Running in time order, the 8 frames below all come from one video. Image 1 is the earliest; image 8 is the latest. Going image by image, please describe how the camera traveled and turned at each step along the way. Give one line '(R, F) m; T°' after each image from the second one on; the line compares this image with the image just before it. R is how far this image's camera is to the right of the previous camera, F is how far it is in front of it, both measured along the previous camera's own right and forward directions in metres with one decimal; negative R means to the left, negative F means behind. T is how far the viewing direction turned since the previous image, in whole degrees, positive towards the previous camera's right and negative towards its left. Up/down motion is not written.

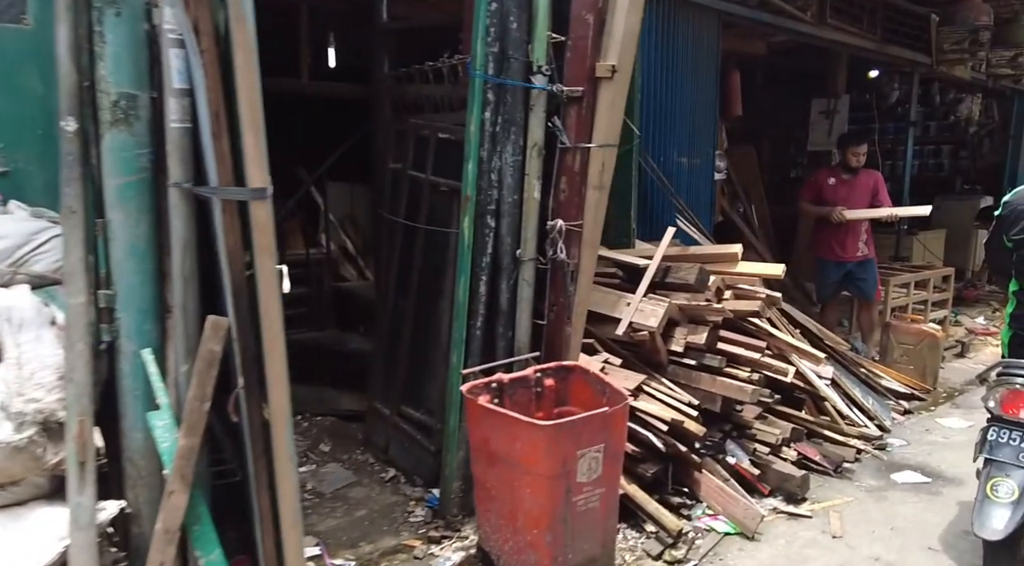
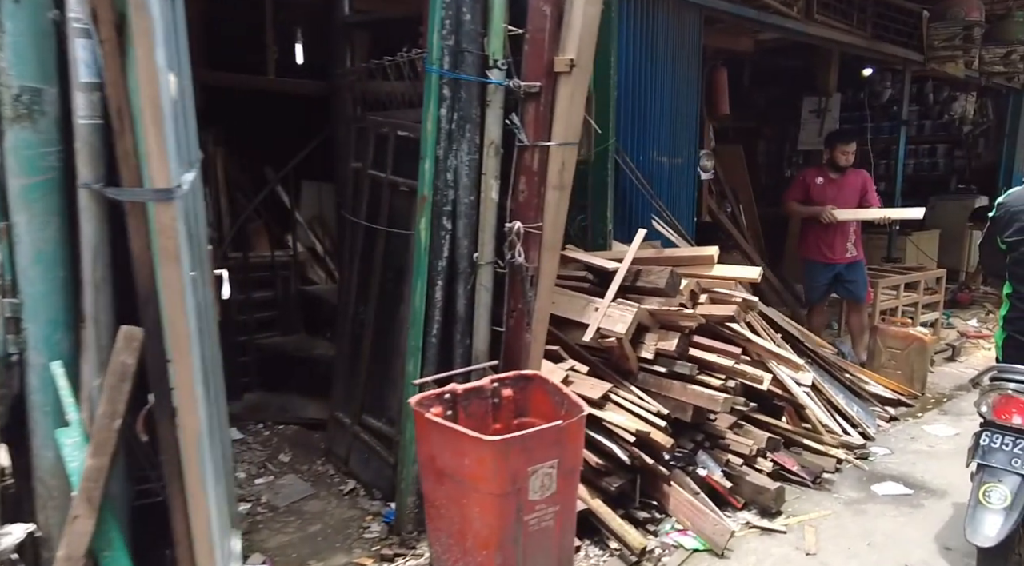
(+0.2, +0.1) m; 0°
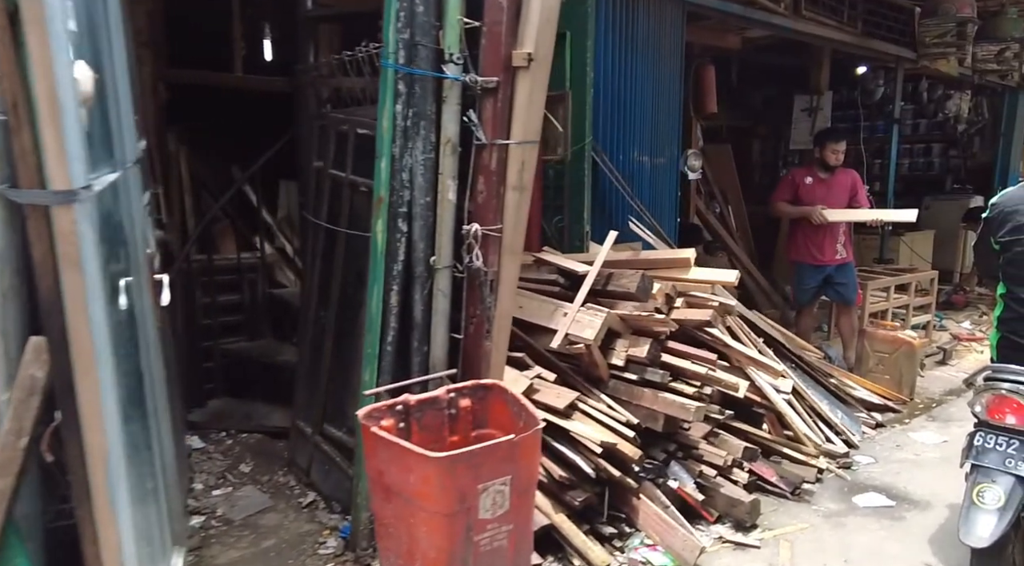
(+0.2, +0.1) m; 0°
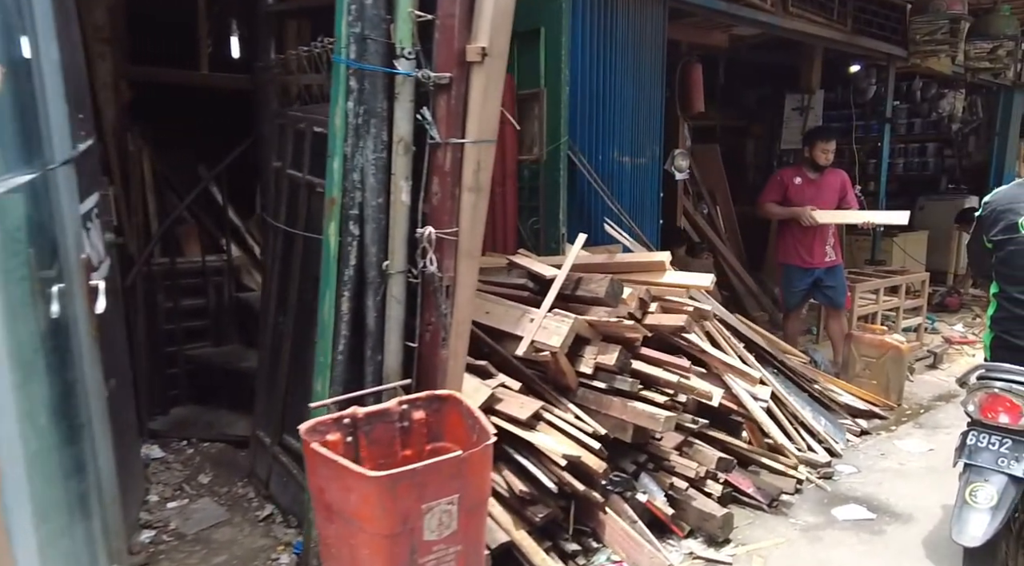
(+0.2, +0.1) m; 0°
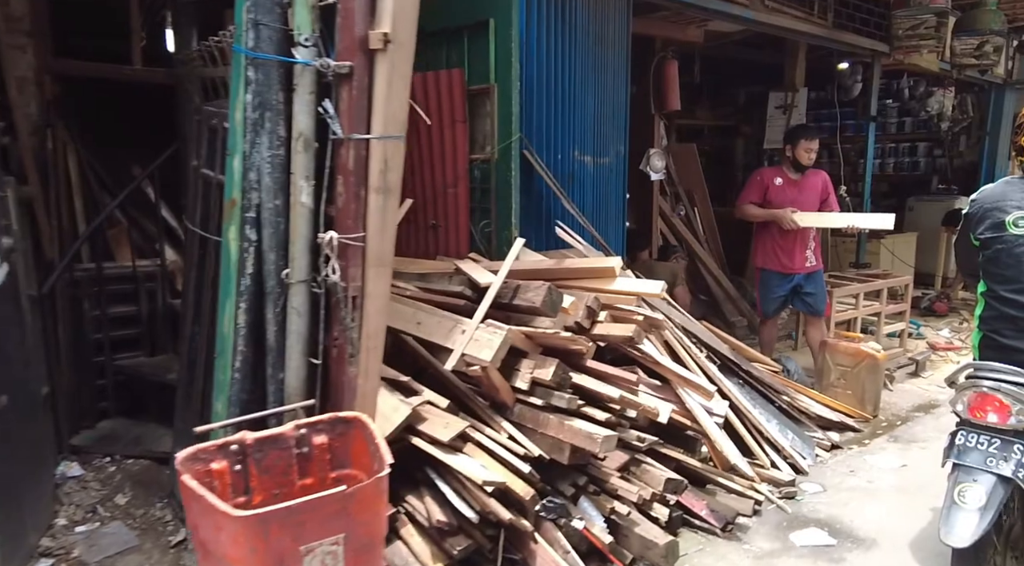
(+0.3, +0.2) m; 0°
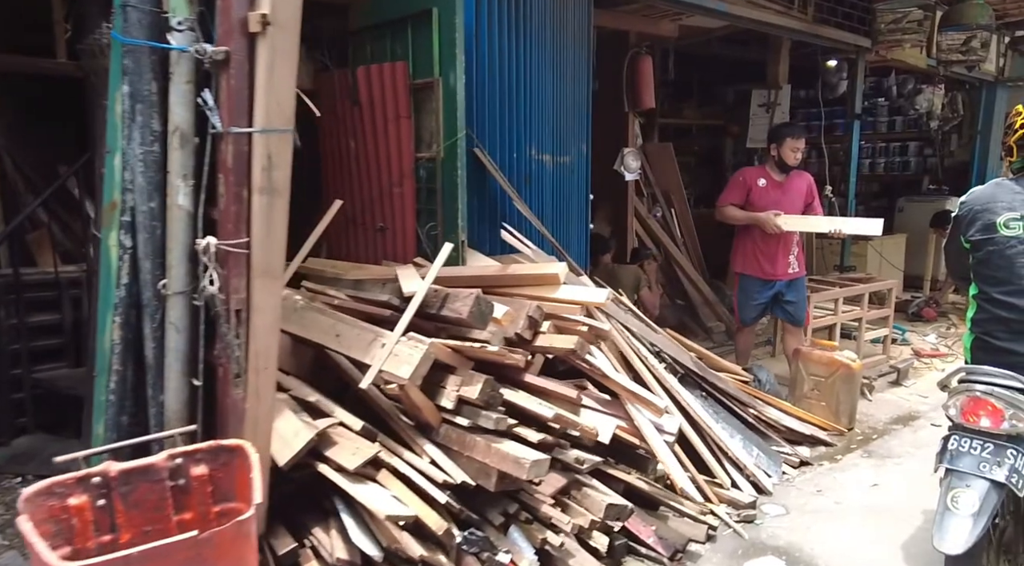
(+0.3, +0.3) m; 0°
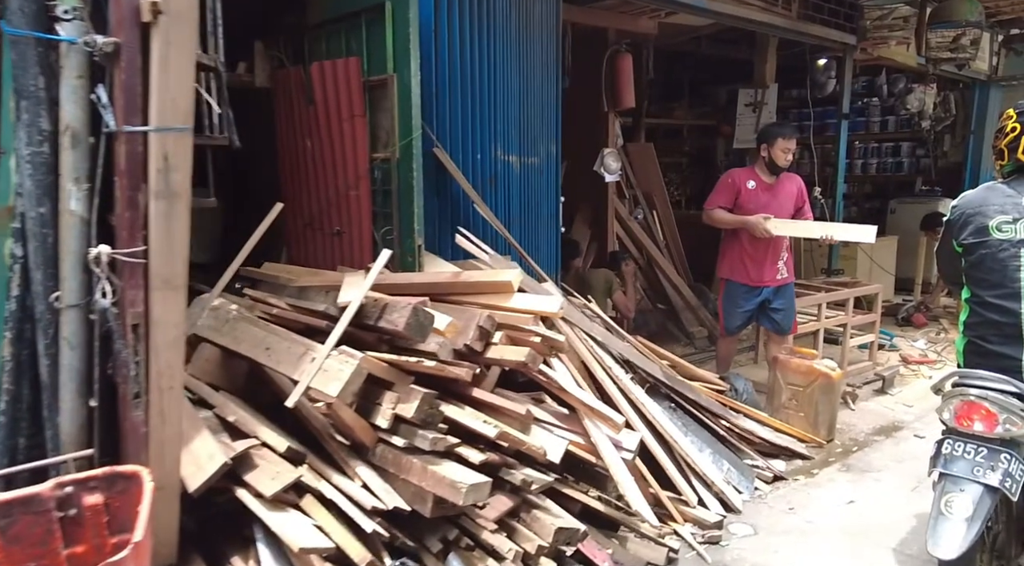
(+0.2, +0.2) m; 0°
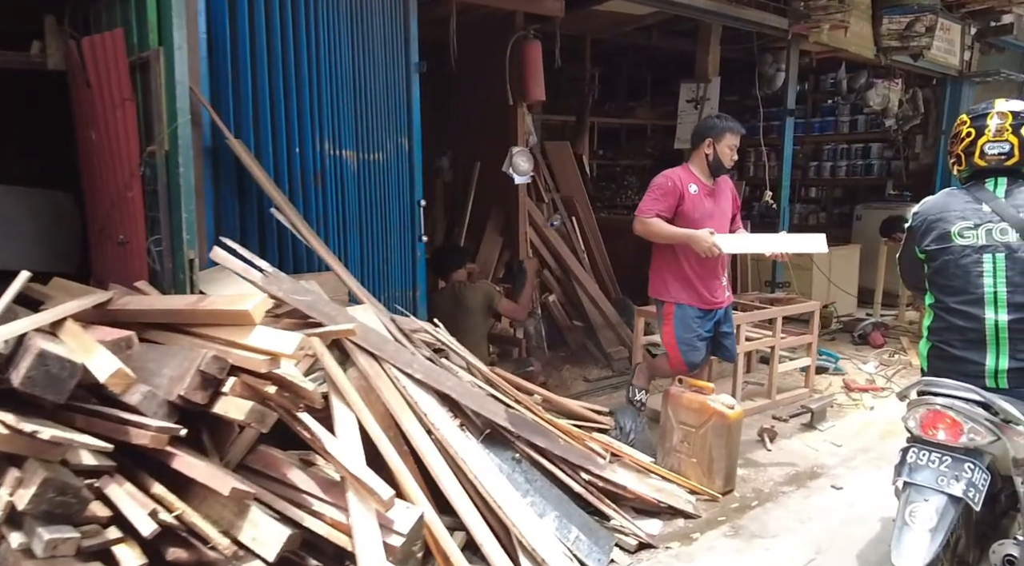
(+0.9, +0.7) m; 0°
